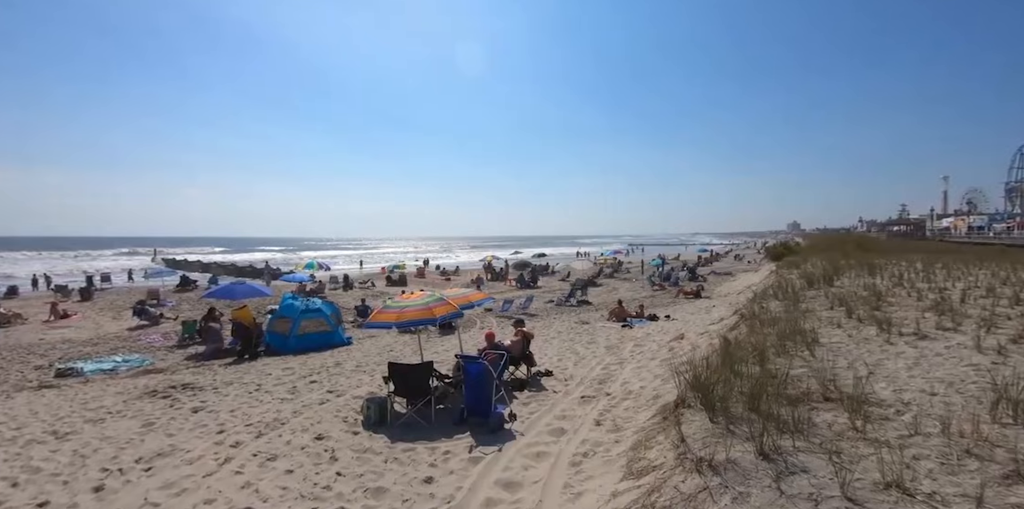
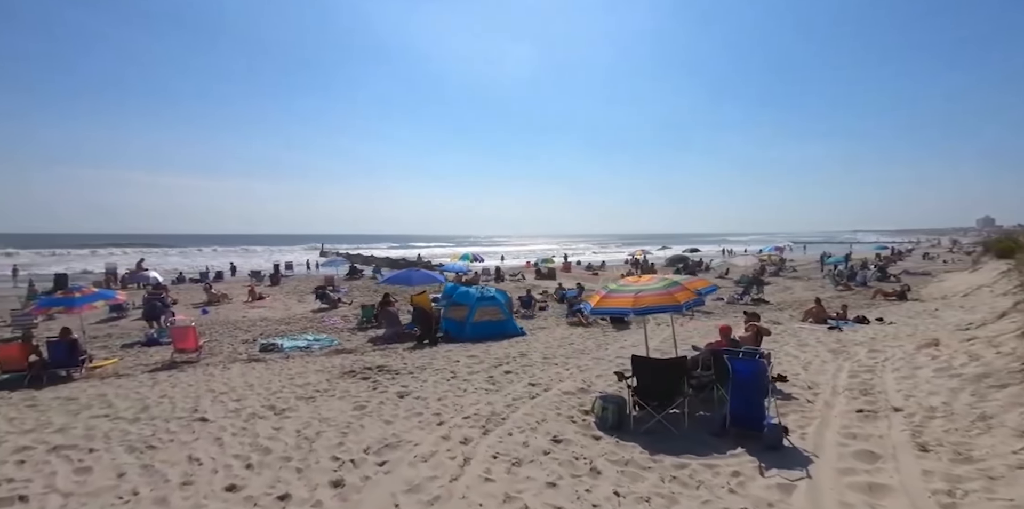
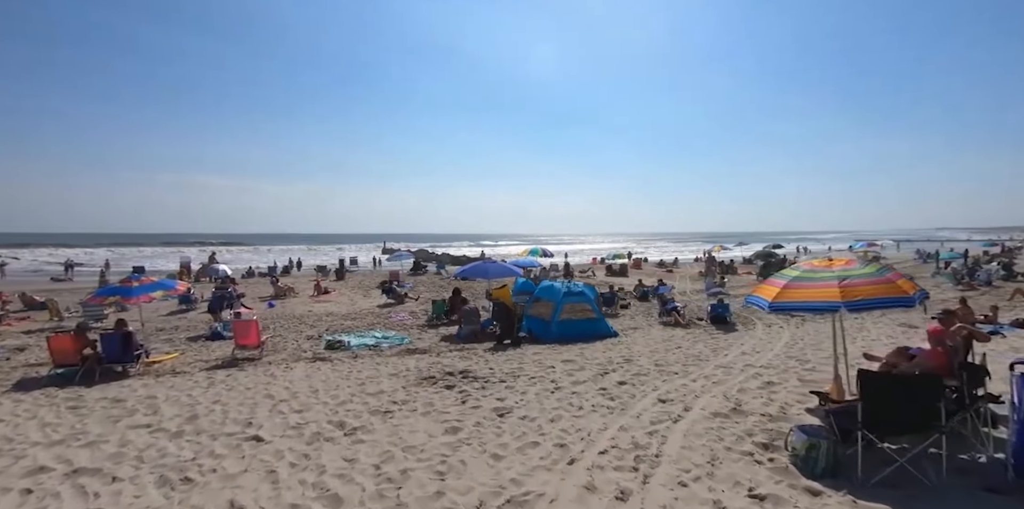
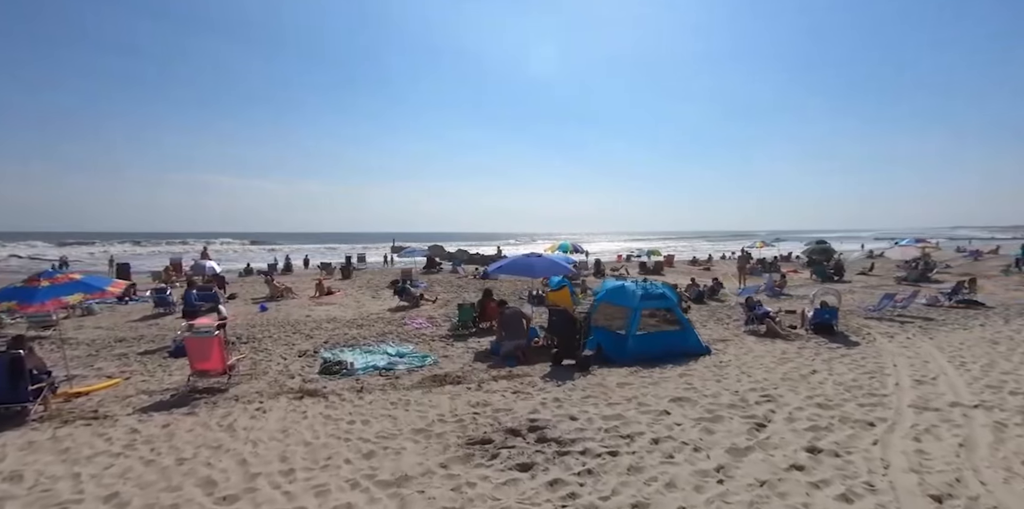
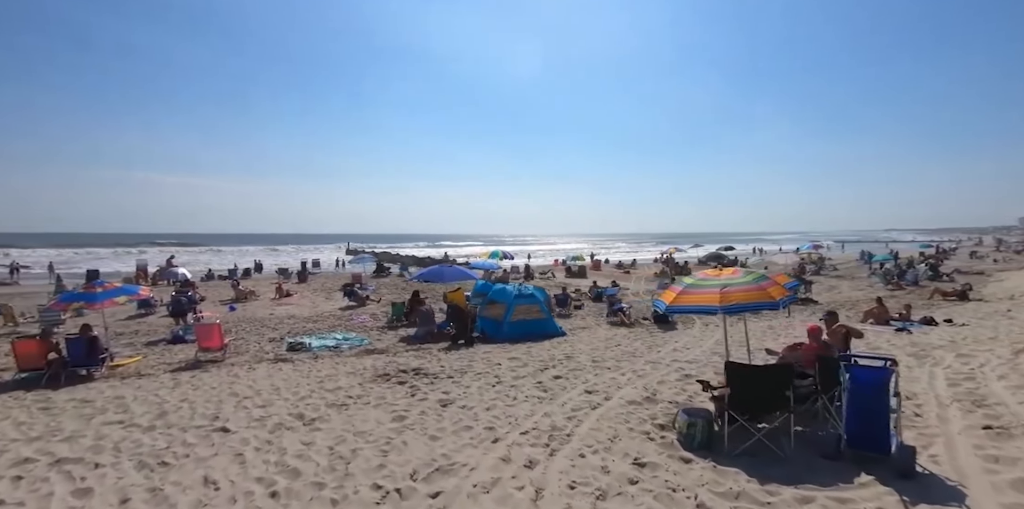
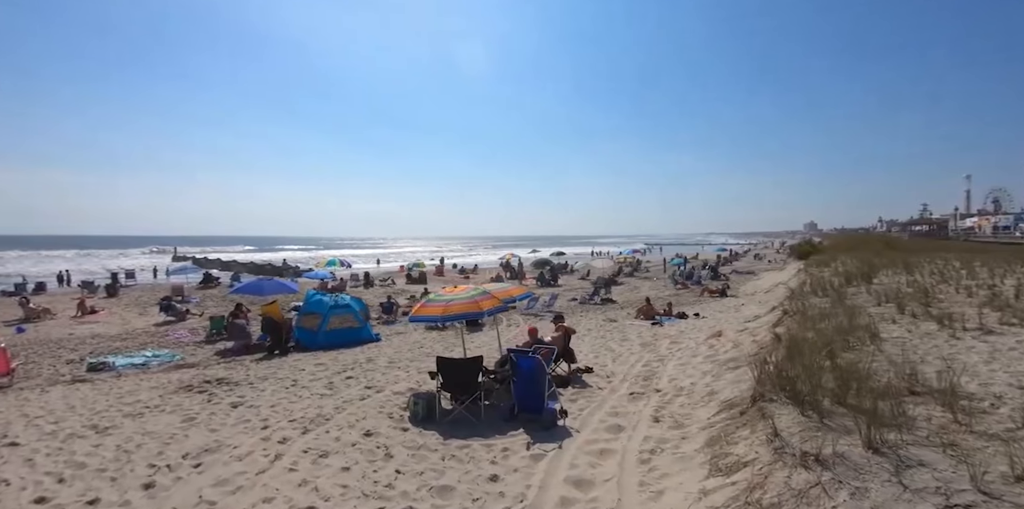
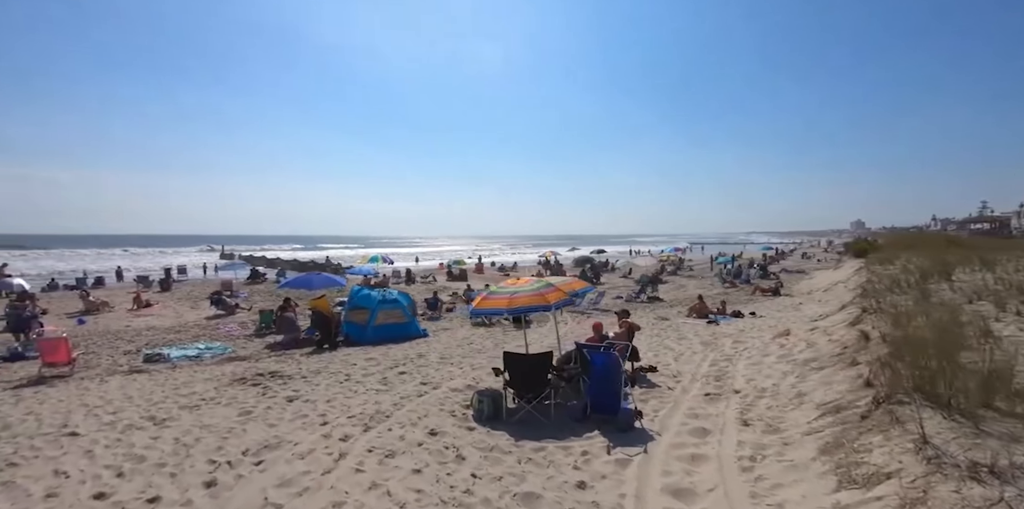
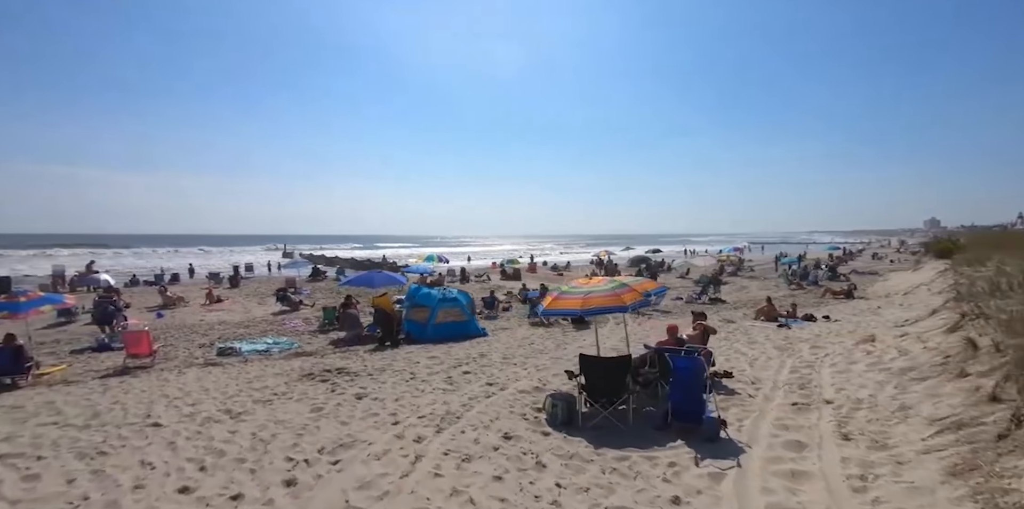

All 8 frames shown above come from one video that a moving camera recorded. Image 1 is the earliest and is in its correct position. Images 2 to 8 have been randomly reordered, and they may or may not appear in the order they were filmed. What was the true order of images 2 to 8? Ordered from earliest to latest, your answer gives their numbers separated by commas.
6, 7, 8, 2, 5, 3, 4
